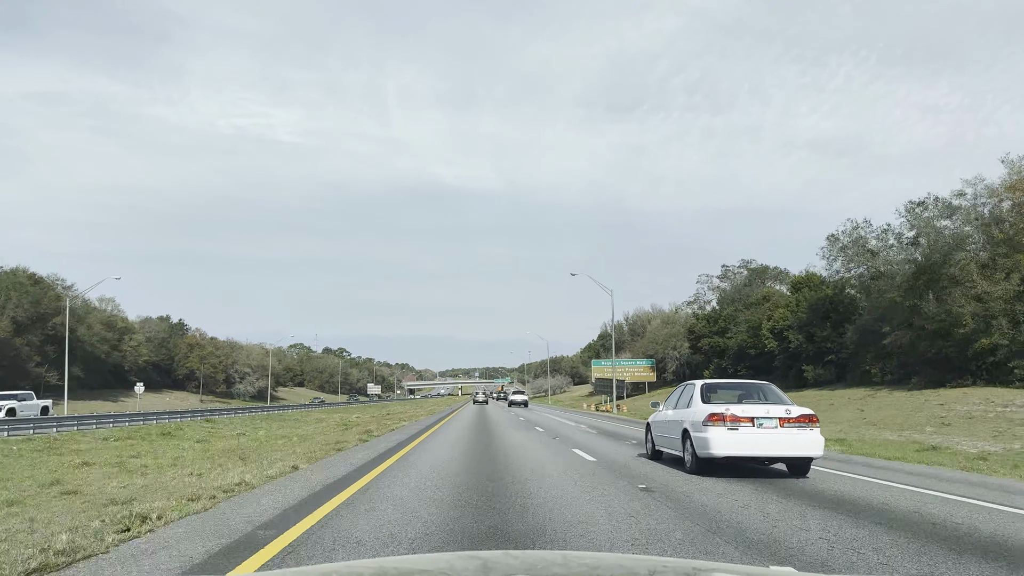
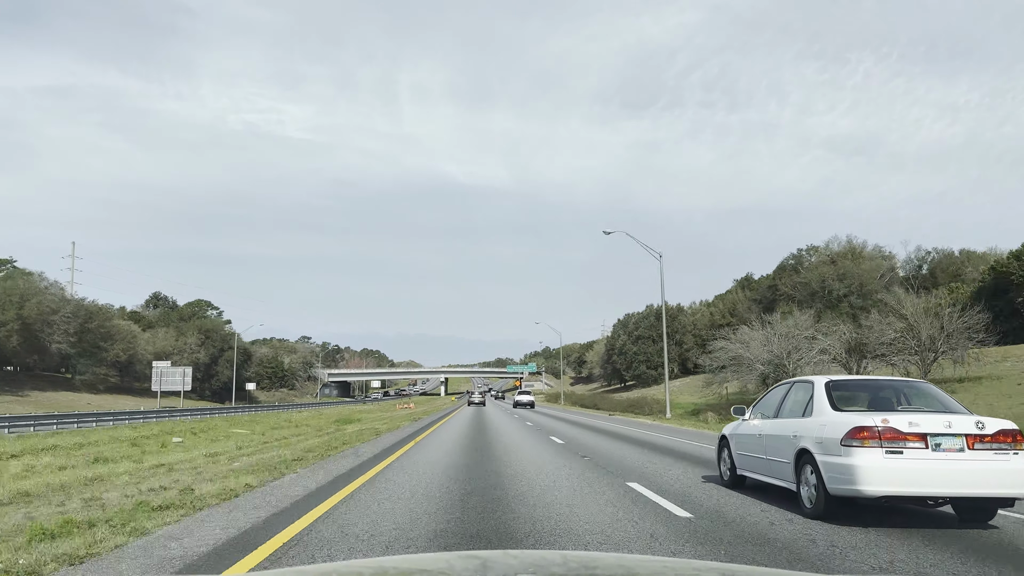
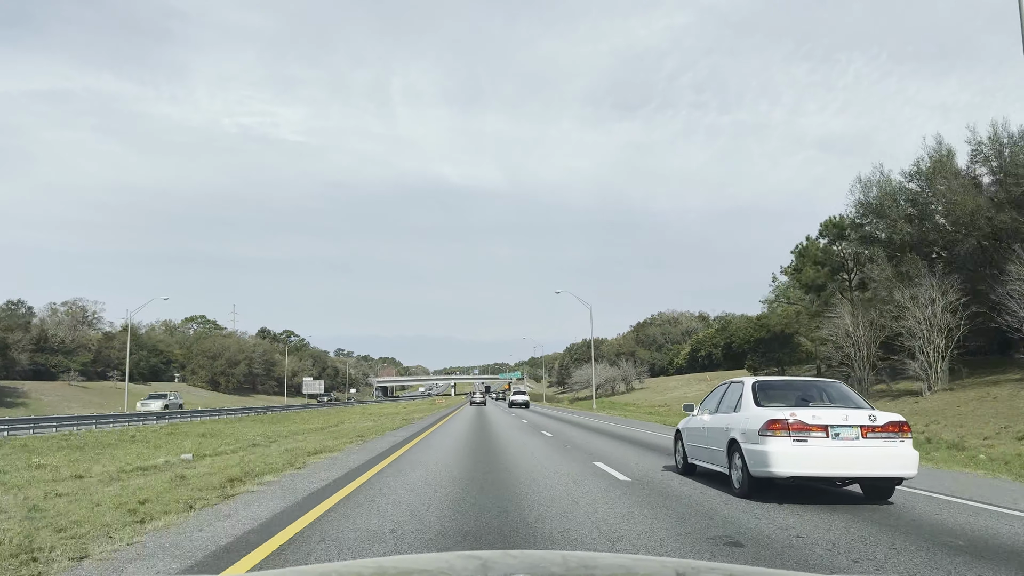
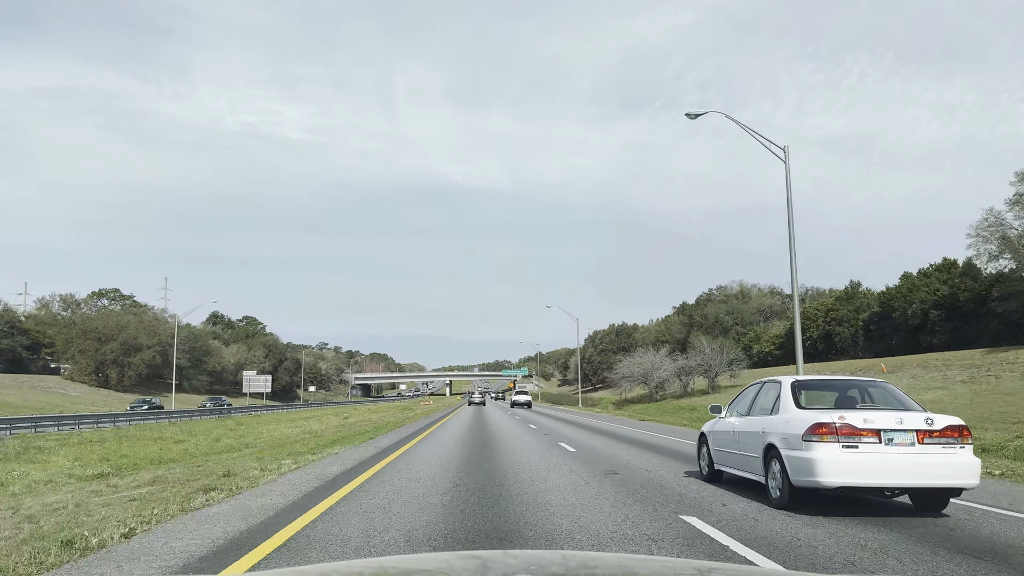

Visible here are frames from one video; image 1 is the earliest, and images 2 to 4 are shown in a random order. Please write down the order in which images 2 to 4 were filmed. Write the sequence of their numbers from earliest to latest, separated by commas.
3, 4, 2
